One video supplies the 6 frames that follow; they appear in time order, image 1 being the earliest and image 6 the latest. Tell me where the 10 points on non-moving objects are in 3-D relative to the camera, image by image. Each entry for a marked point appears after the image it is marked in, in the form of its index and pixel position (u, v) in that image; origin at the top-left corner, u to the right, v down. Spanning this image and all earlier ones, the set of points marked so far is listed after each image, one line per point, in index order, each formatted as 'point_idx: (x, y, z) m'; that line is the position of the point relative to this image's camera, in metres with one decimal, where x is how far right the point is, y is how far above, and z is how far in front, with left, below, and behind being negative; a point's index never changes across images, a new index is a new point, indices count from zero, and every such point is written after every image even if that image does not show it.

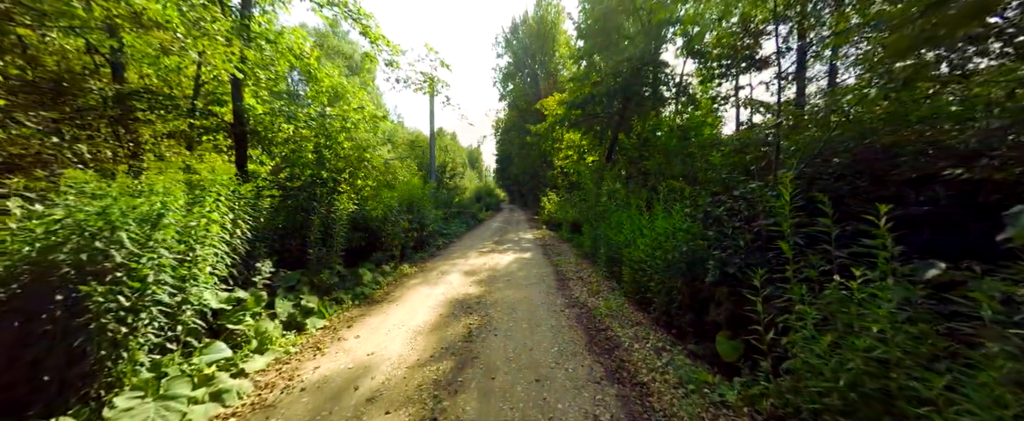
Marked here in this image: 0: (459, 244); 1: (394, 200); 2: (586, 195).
0: (-2.2, -1.4, +14.6) m
1: (-3.7, +0.4, +11.0) m
2: (+2.5, +0.5, +12.2) m
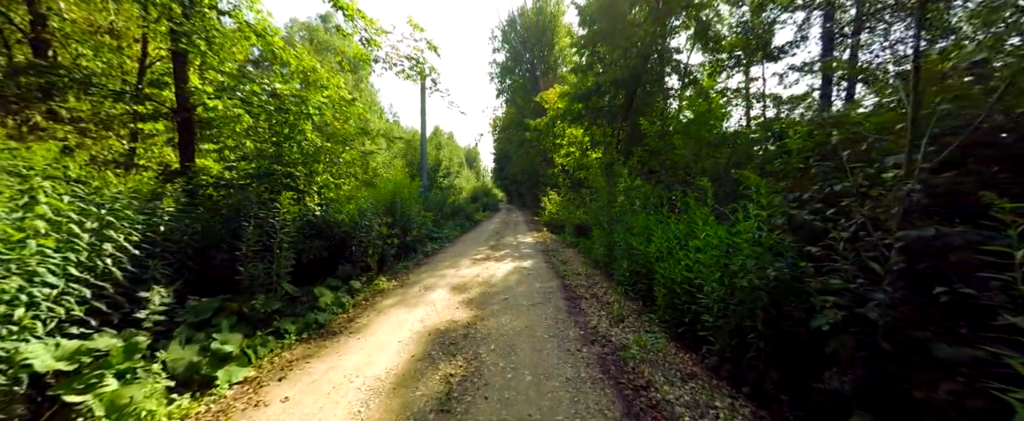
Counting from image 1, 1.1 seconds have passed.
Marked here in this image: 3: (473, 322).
0: (-2.3, -1.5, +13.0) m
1: (-3.7, +0.3, +9.4) m
2: (+2.5, +0.4, +10.7) m
3: (-0.6, -1.7, +5.4) m
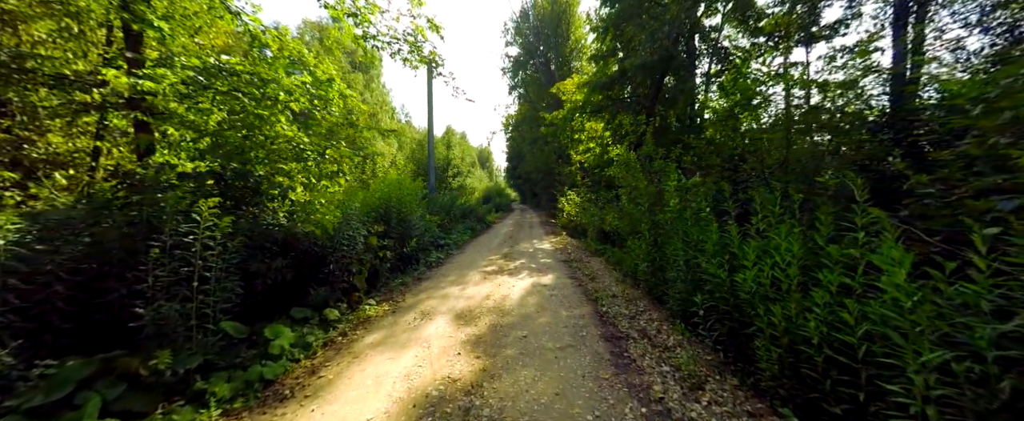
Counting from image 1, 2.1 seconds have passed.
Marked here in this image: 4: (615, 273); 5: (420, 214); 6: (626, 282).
0: (-1.7, -1.6, +11.4) m
1: (-3.4, +0.2, +7.8) m
2: (+2.9, +0.4, +8.9) m
3: (-0.4, -1.9, +3.7) m
4: (+2.5, -1.6, +8.5) m
5: (-3.0, -0.1, +11.1) m
6: (+2.5, -1.5, +7.4) m
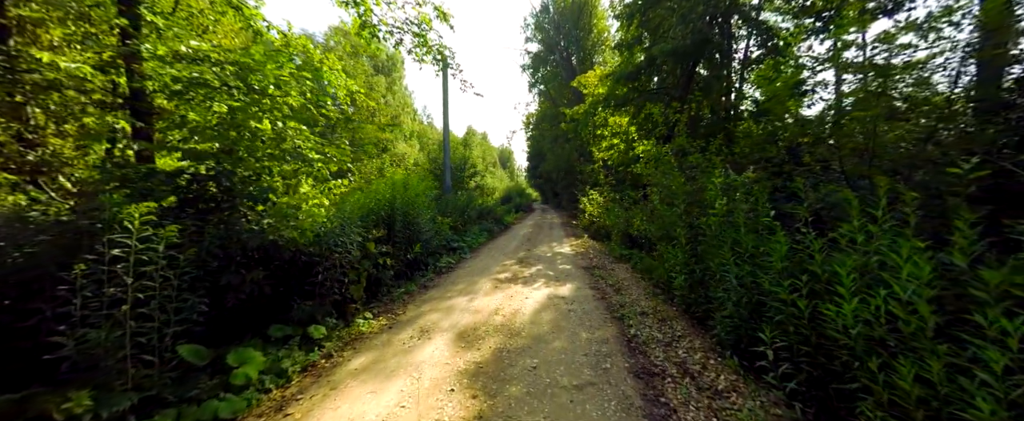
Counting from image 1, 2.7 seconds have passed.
0: (-1.2, -1.6, +10.7) m
1: (-3.1, +0.1, +7.2) m
2: (+3.2, +0.3, +7.9) m
3: (-0.3, -1.9, +2.9) m
4: (+2.9, -1.6, +7.5) m
5: (-2.5, -0.1, +10.4) m
6: (+2.7, -1.6, +6.4) m
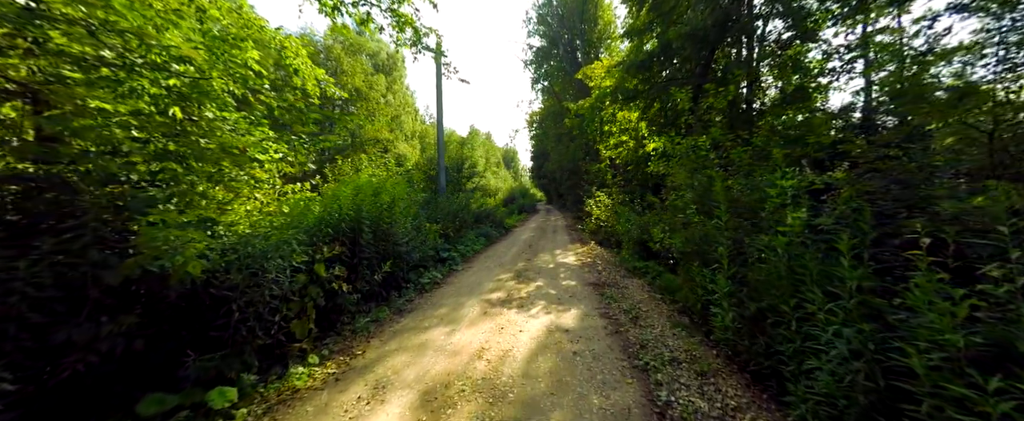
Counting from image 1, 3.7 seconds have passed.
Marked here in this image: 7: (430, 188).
0: (-1.3, -1.8, +9.3) m
1: (-3.3, 0.0, +5.8) m
2: (+3.1, +0.2, +6.4) m
3: (-0.6, -2.1, +1.5) m
4: (+2.7, -1.8, +6.0) m
5: (-2.6, -0.3, +9.0) m
6: (+2.5, -1.7, +4.9) m
7: (-4.7, +1.3, +19.8) m
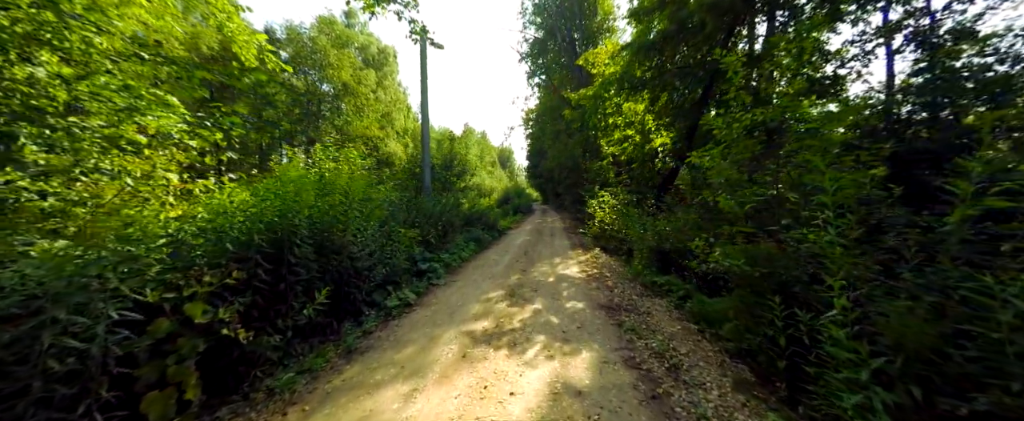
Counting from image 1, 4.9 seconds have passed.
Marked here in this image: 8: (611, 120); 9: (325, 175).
0: (-1.5, -1.9, +7.5) m
1: (-3.4, -0.1, +4.0) m
2: (+2.9, +0.1, +4.7) m
3: (-0.6, -2.1, -0.3) m
4: (+2.6, -1.8, +4.3) m
5: (-2.8, -0.4, +7.2) m
6: (+2.4, -1.8, +3.2) m
7: (-5.0, +1.2, +18.0) m
8: (+4.6, +4.1, +15.5) m
9: (-3.1, +0.4, +5.7) m
